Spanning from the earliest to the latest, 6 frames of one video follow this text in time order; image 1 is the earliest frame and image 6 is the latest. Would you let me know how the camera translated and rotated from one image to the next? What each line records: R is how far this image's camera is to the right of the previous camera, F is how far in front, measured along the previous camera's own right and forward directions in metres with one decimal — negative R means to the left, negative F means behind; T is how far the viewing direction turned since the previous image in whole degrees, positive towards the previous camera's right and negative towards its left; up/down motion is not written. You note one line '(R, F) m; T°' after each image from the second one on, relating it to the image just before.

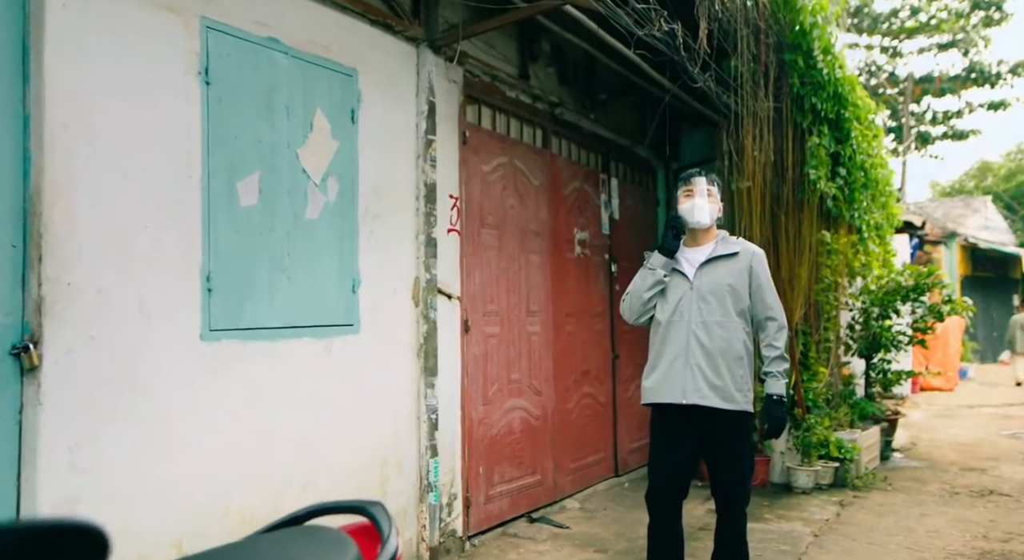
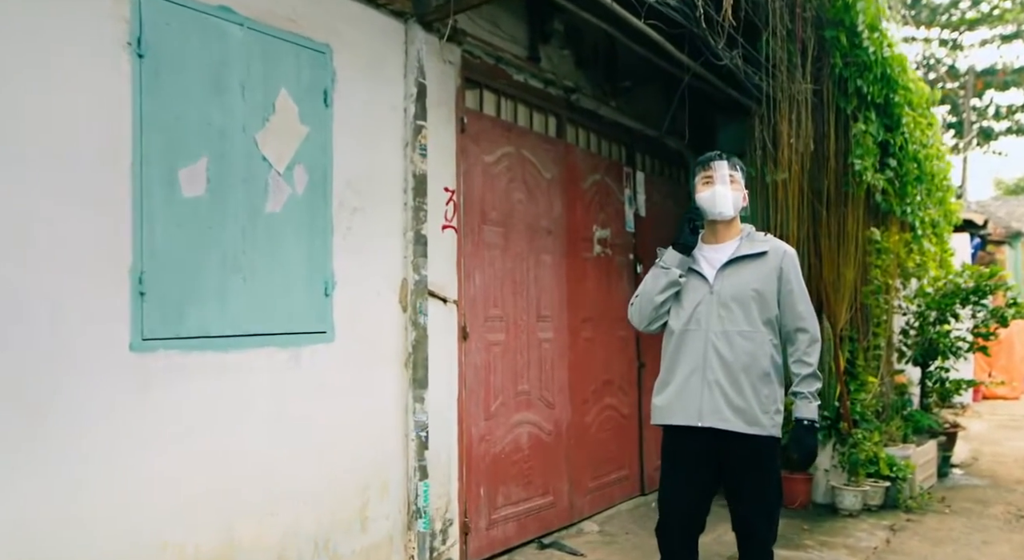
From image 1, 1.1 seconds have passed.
(+0.2, +0.4) m; -4°
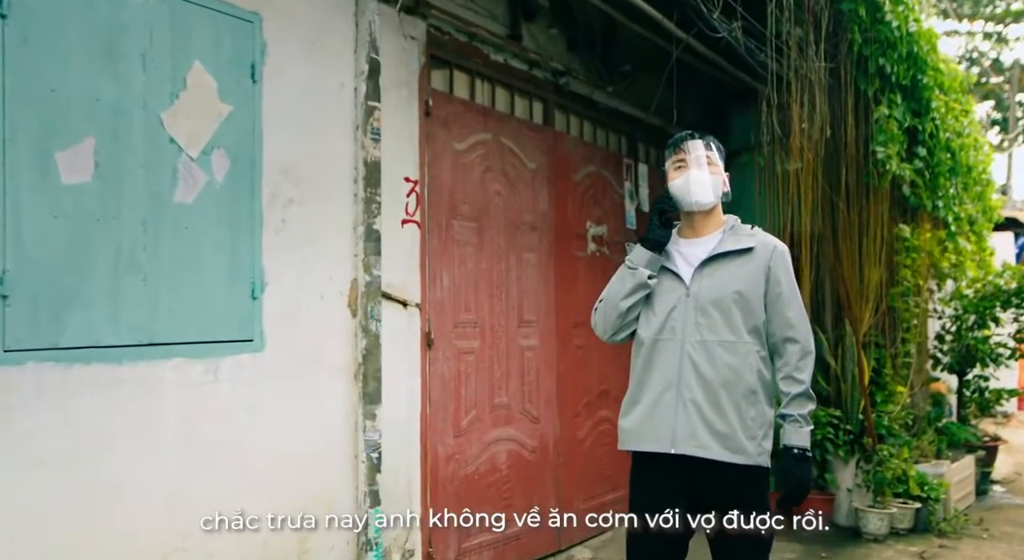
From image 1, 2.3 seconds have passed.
(+0.3, +0.4) m; -2°
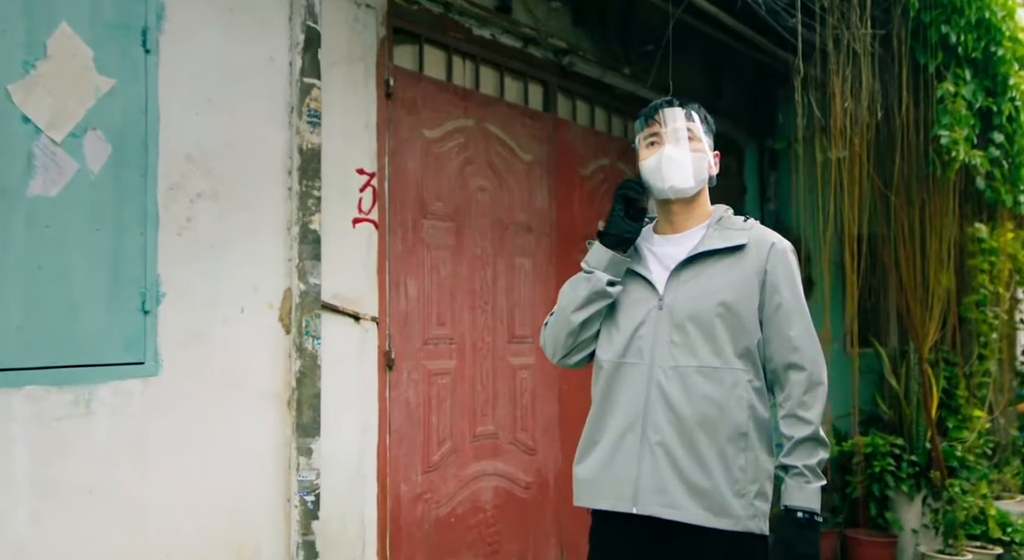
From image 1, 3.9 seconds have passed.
(+0.4, +0.6) m; -5°
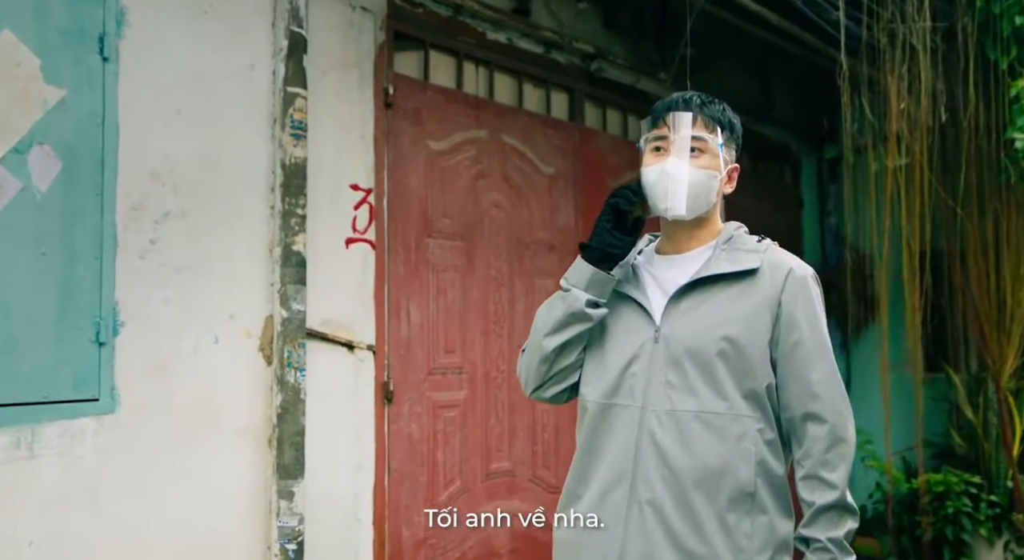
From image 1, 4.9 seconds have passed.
(+0.2, +0.3) m; -5°
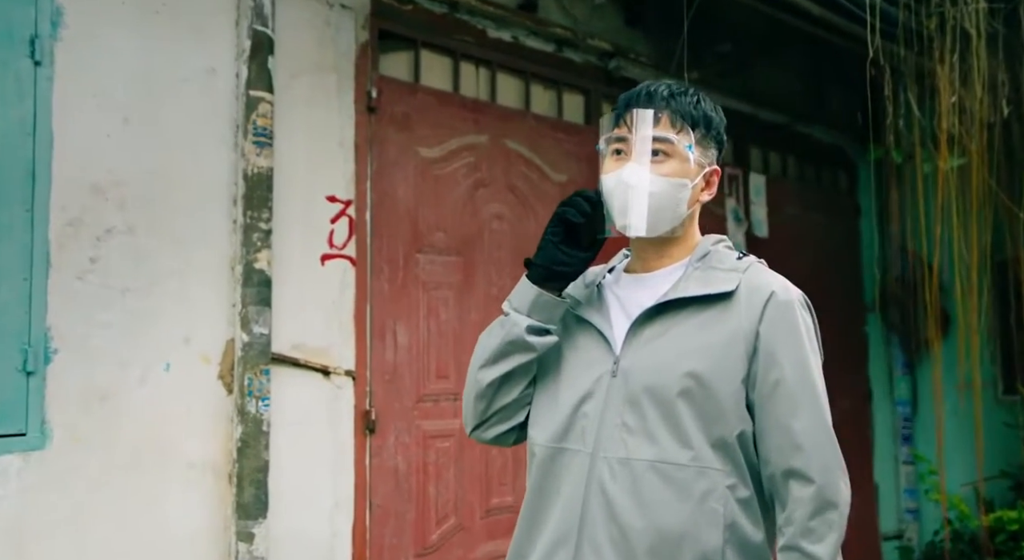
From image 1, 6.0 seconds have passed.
(+0.2, +0.3) m; -5°
